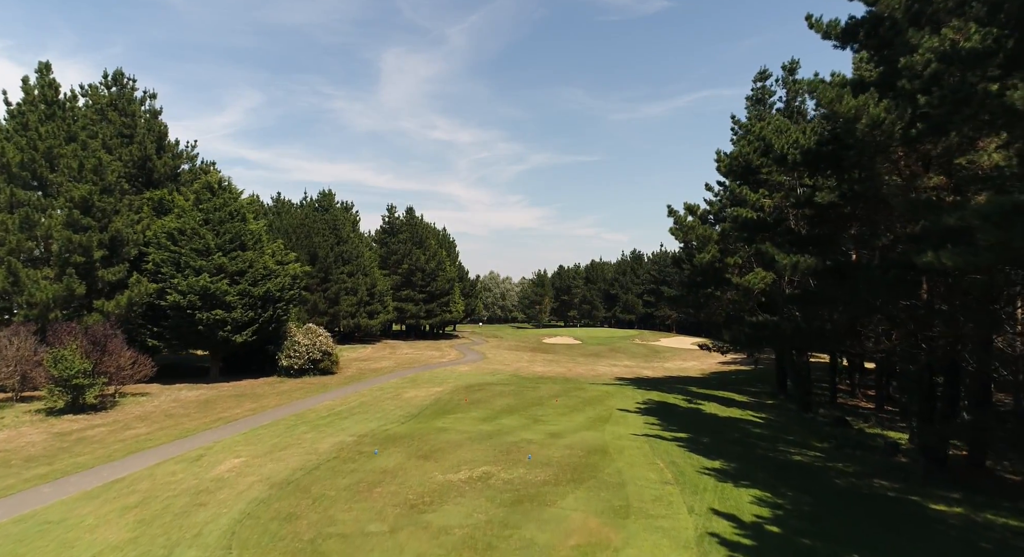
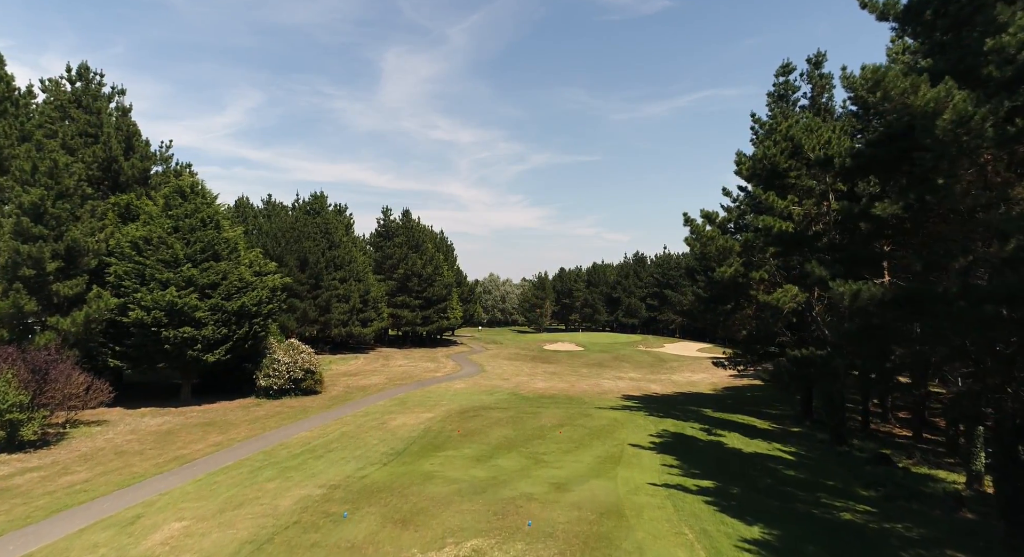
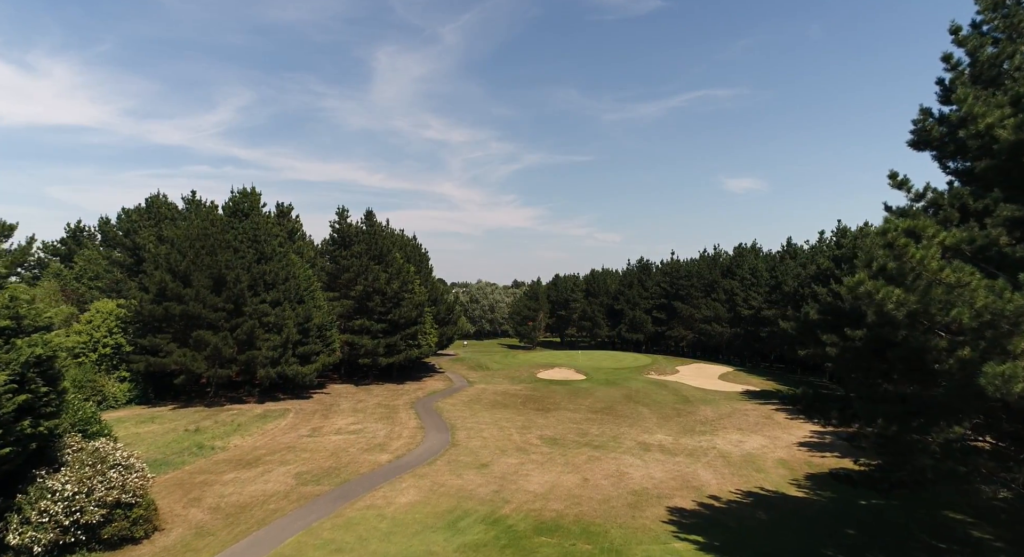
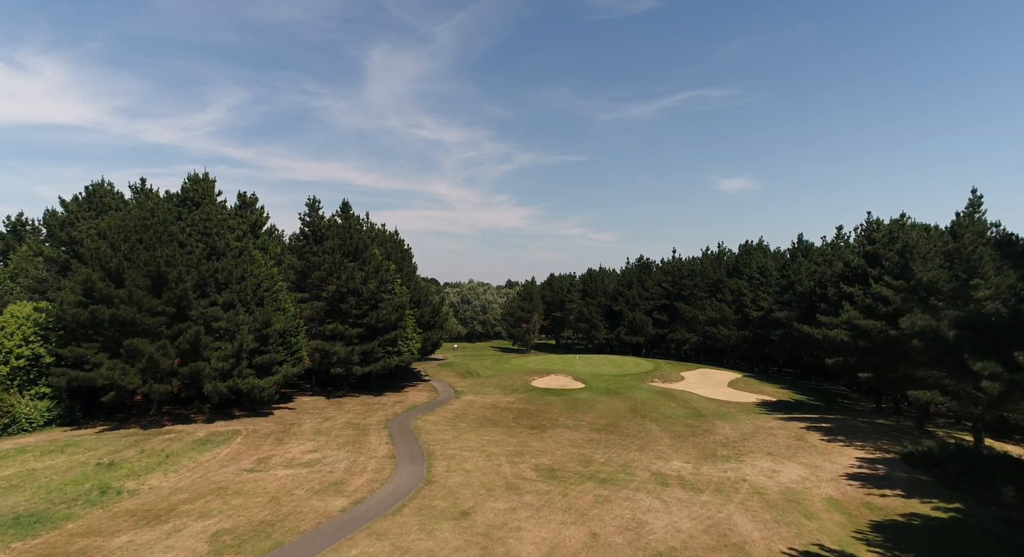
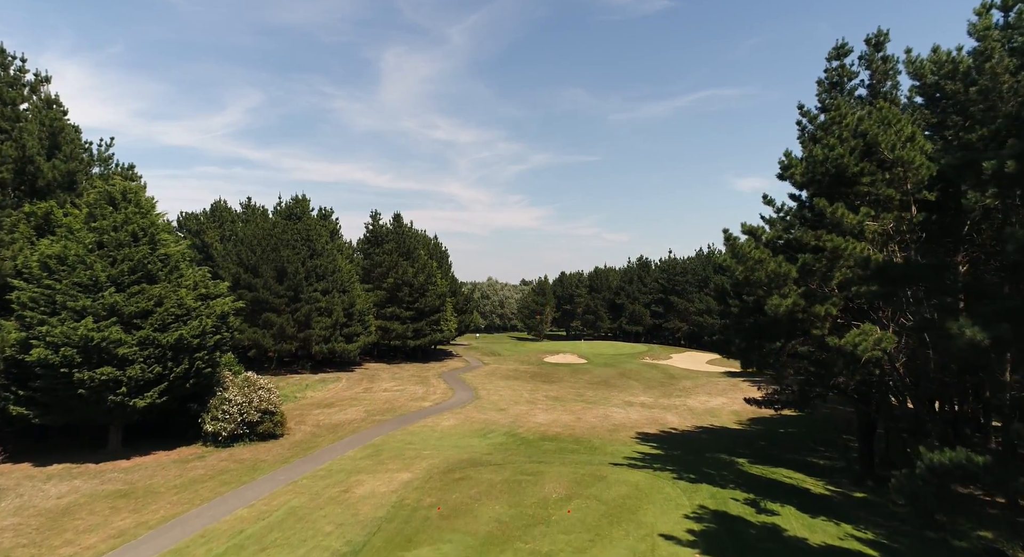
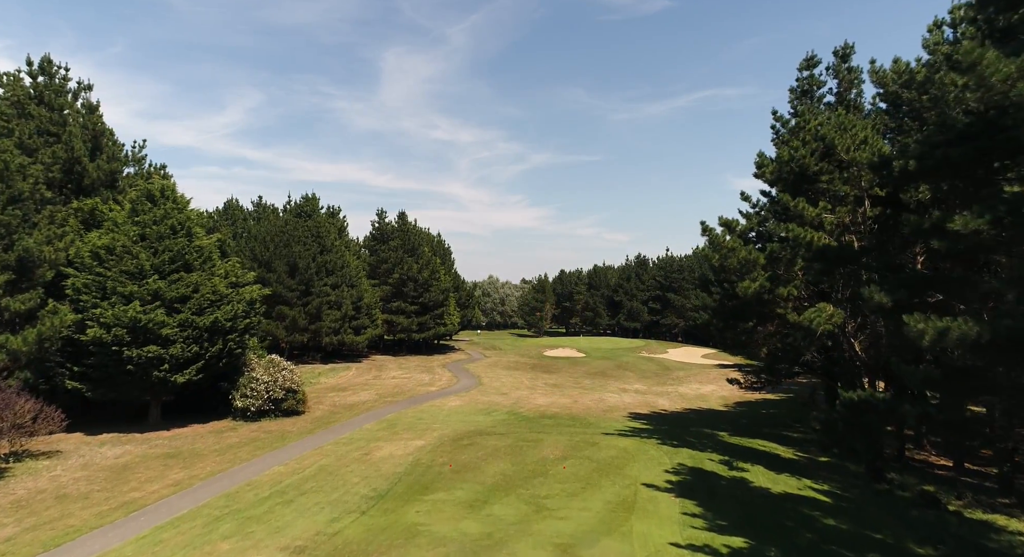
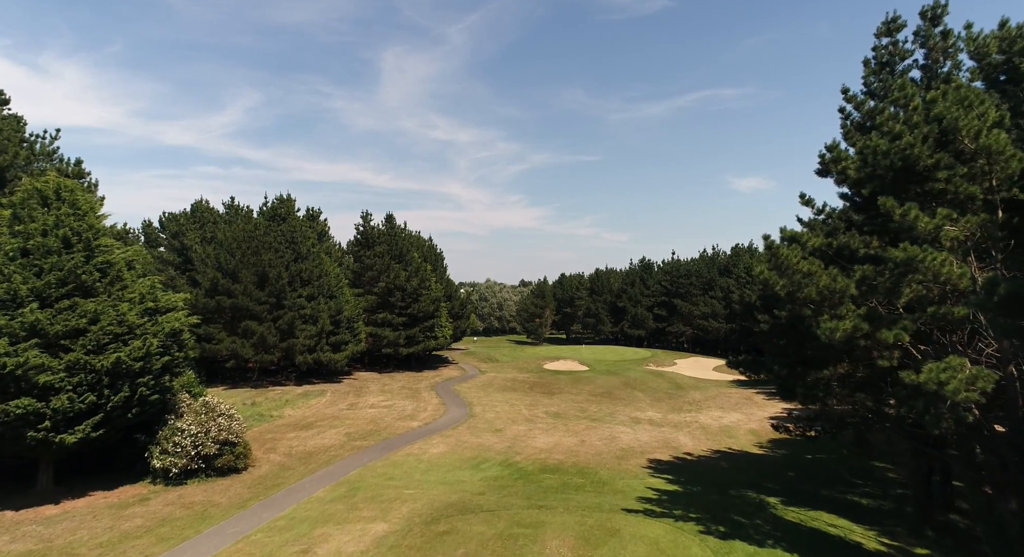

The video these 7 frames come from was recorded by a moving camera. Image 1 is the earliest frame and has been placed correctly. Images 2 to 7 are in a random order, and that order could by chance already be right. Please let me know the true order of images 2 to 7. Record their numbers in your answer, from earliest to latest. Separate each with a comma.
2, 6, 5, 7, 3, 4
